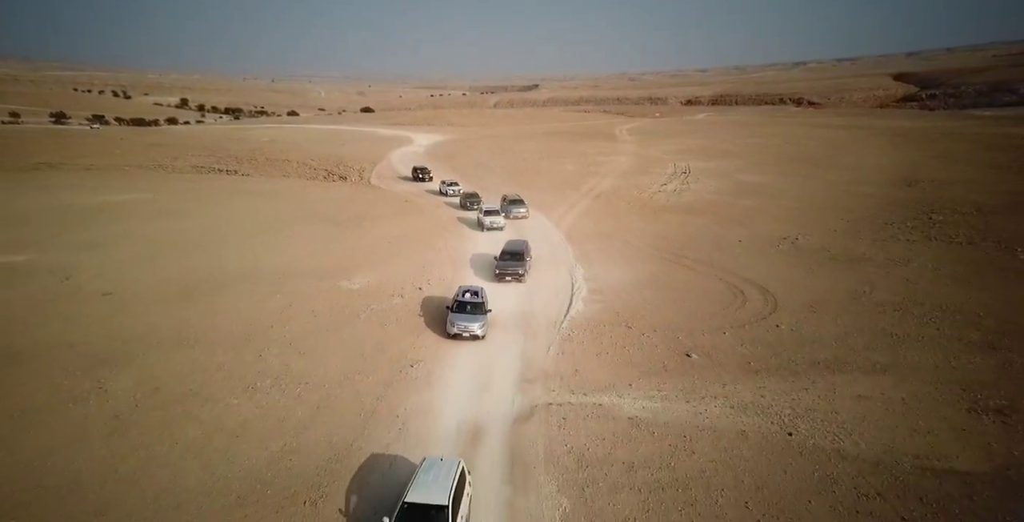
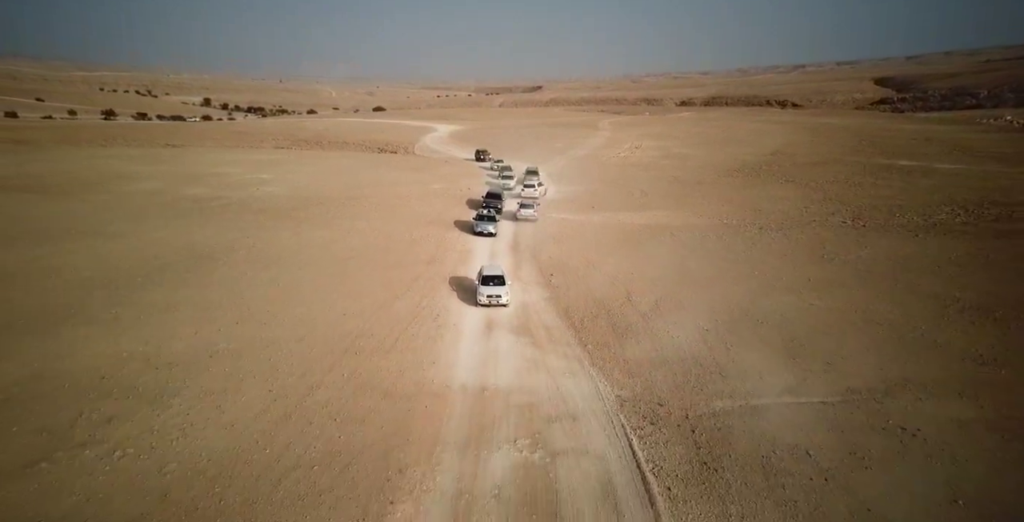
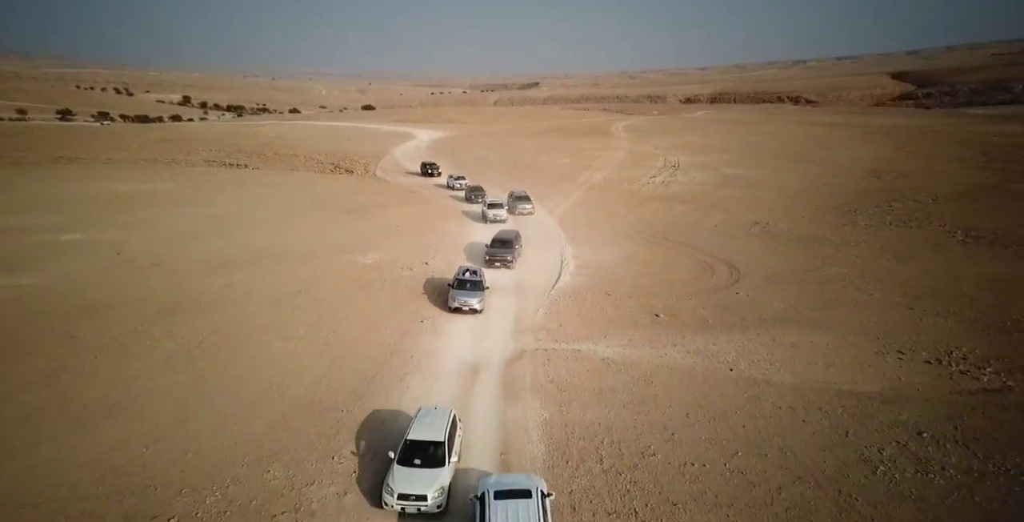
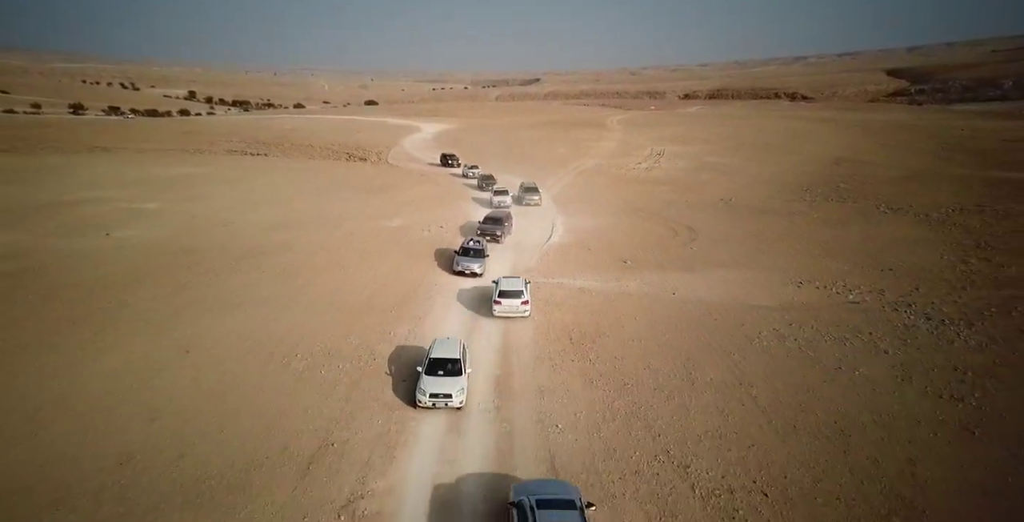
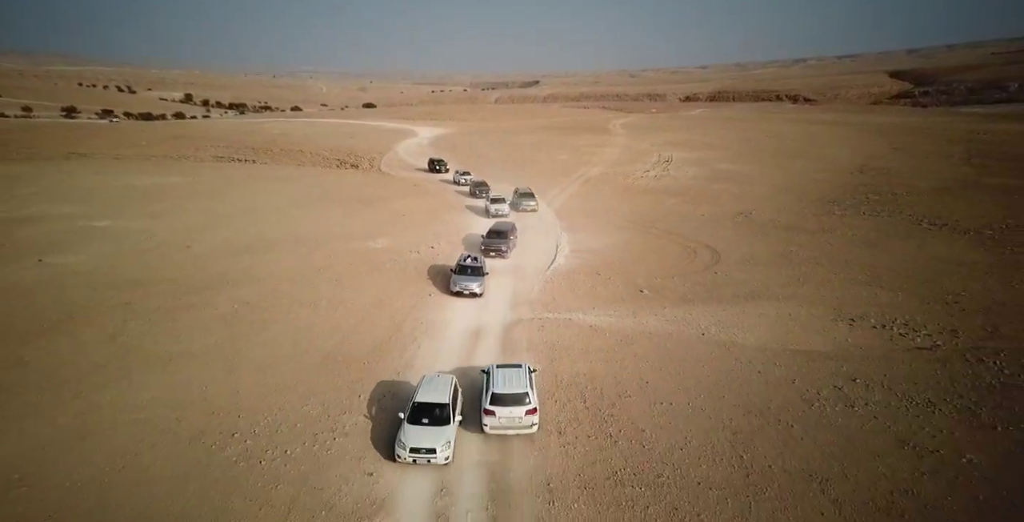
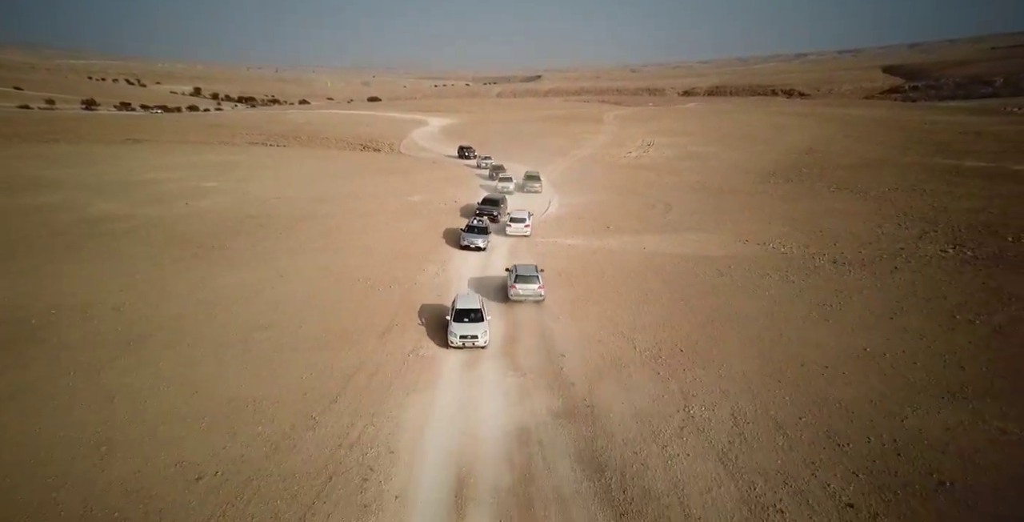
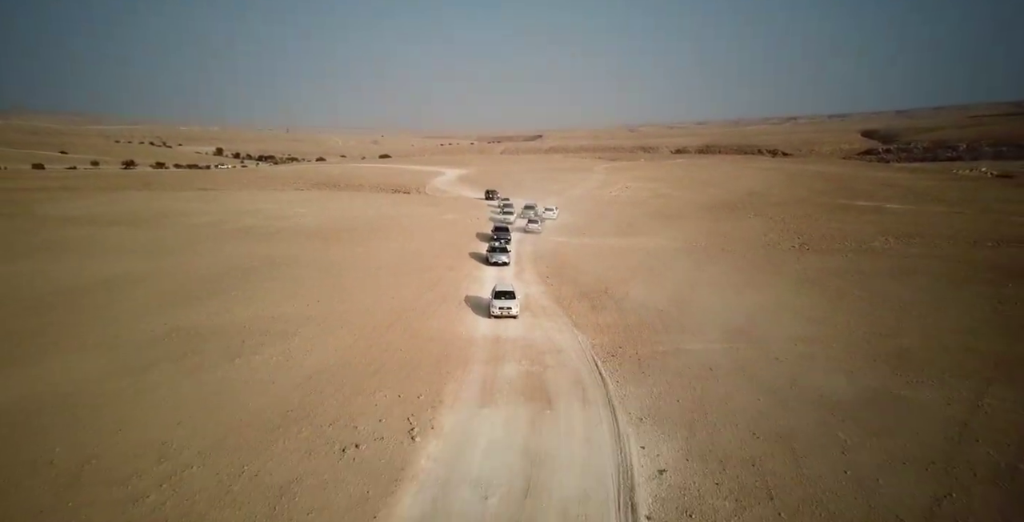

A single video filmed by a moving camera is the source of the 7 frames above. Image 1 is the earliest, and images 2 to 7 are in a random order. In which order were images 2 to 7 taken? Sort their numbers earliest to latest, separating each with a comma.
3, 5, 4, 6, 2, 7
